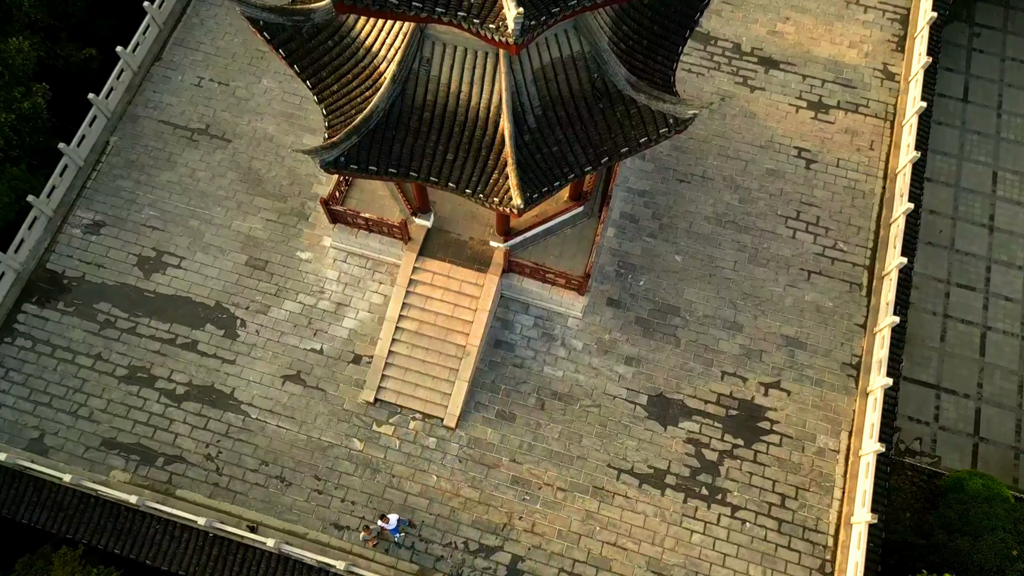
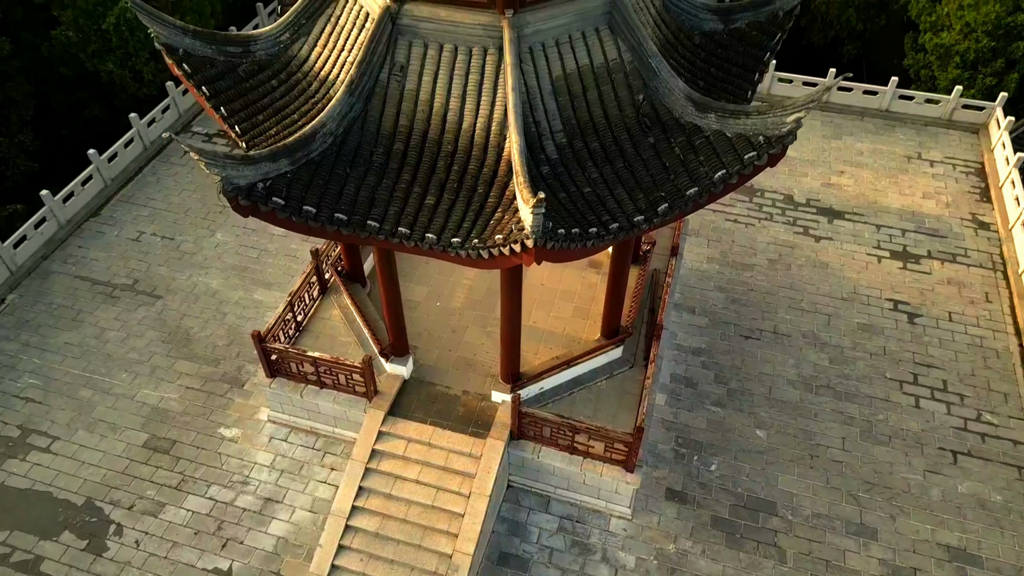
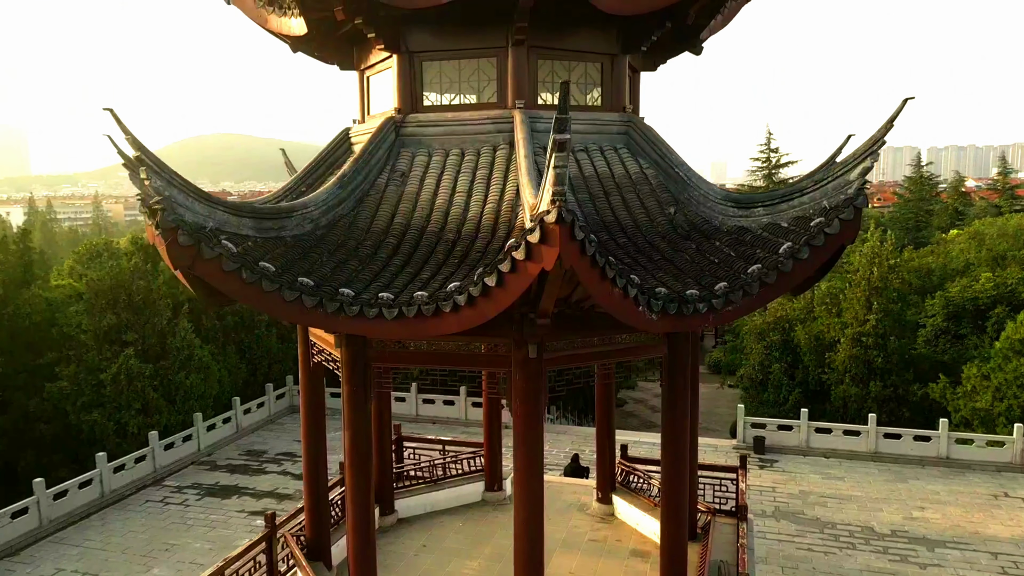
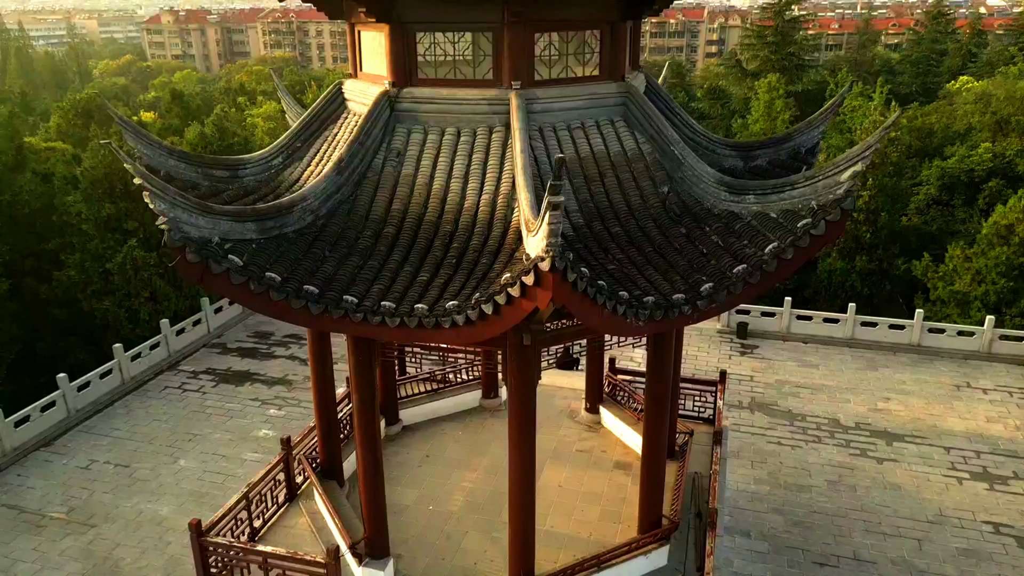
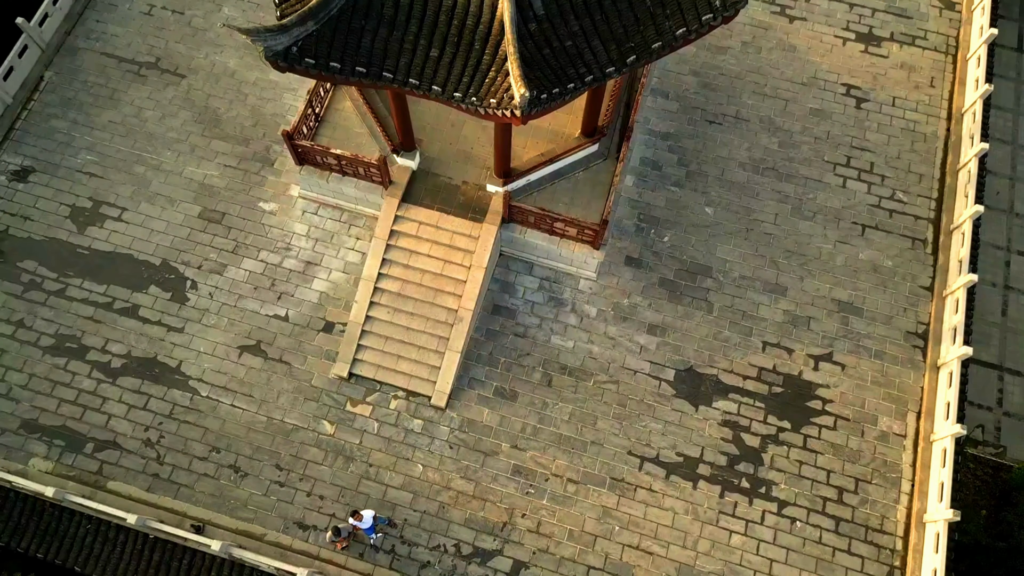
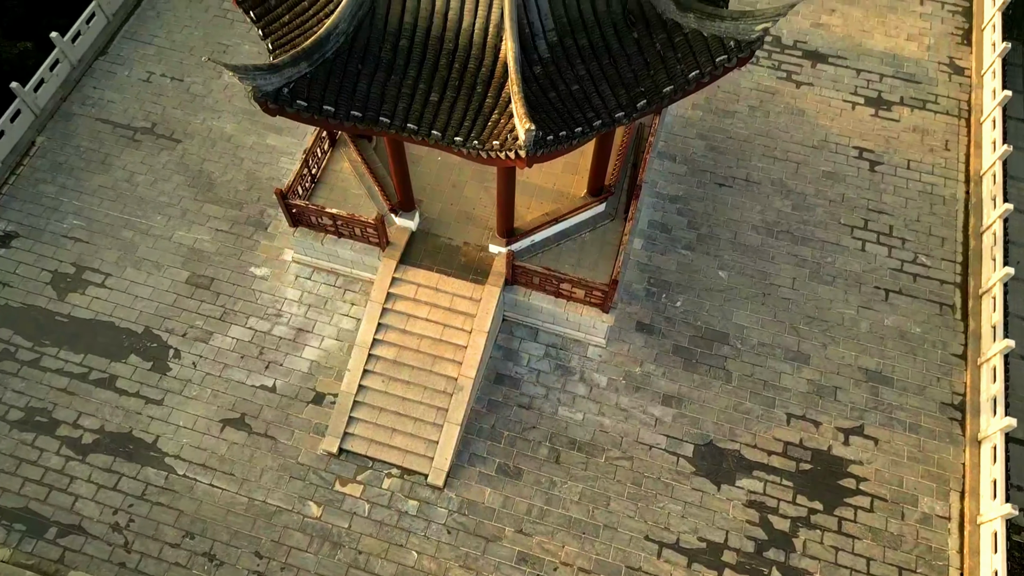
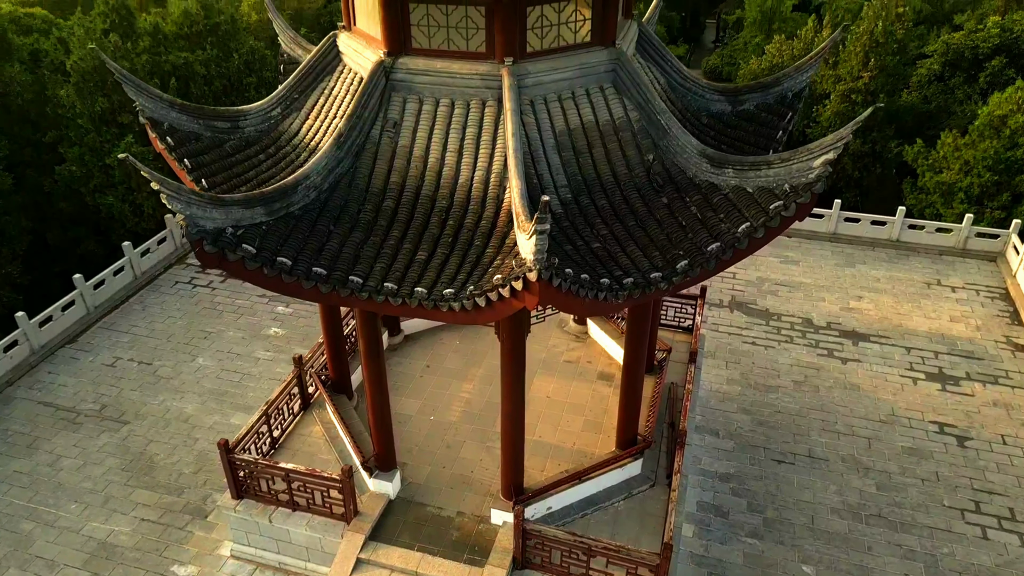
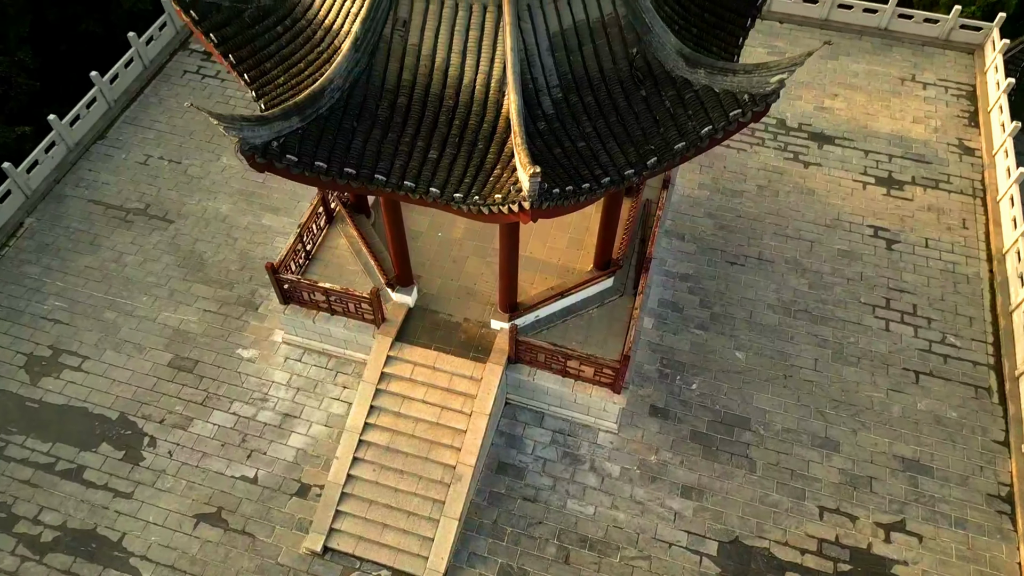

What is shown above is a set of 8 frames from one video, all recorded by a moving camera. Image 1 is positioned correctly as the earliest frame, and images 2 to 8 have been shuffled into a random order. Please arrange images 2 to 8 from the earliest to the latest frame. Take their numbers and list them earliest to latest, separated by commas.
5, 6, 8, 2, 7, 4, 3
